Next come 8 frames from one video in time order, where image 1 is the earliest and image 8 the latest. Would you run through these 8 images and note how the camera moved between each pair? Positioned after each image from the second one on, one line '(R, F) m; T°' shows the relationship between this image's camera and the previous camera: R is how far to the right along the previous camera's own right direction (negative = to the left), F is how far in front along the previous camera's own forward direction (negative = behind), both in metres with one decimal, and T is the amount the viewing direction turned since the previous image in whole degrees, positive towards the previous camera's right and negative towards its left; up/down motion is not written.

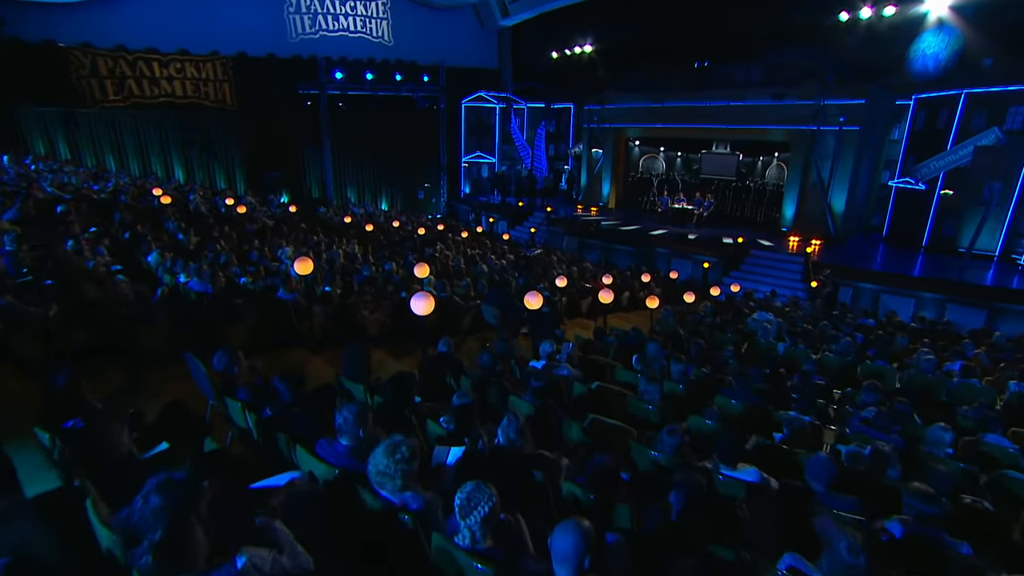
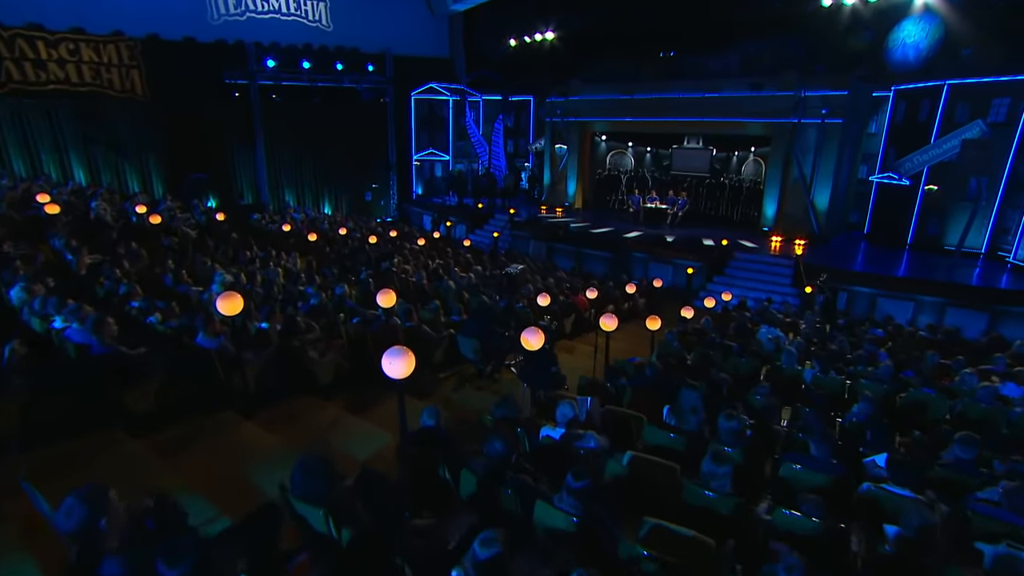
(-0.6, +2.1) m; +5°
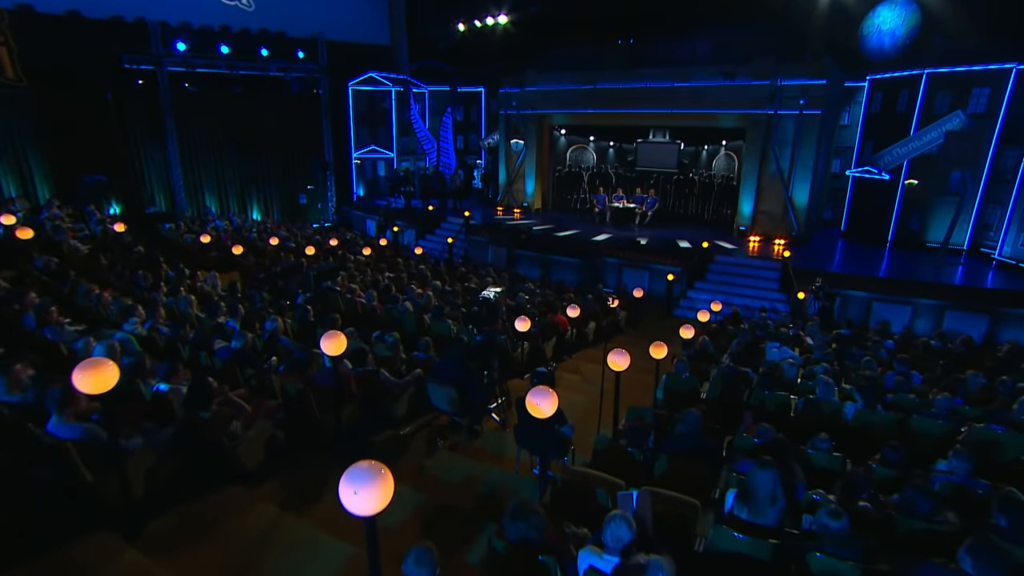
(-0.5, +2.1) m; +5°
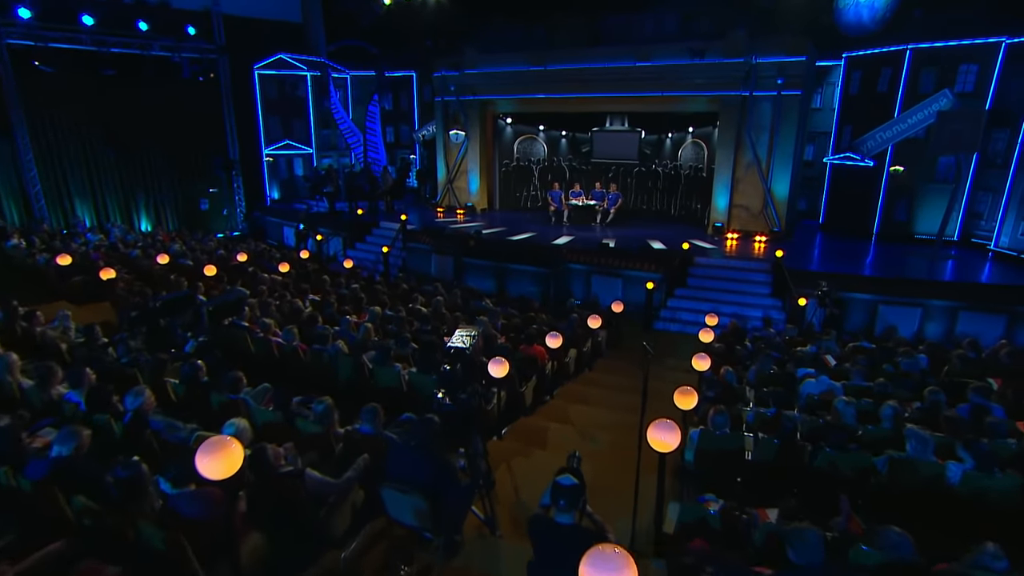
(-0.5, +2.6) m; +6°
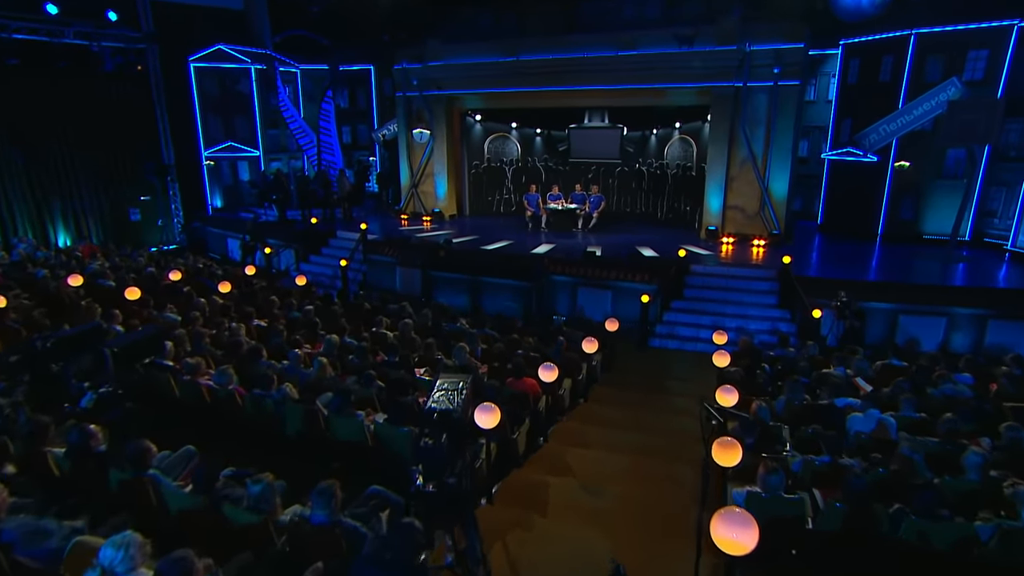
(-0.3, +1.7) m; +3°
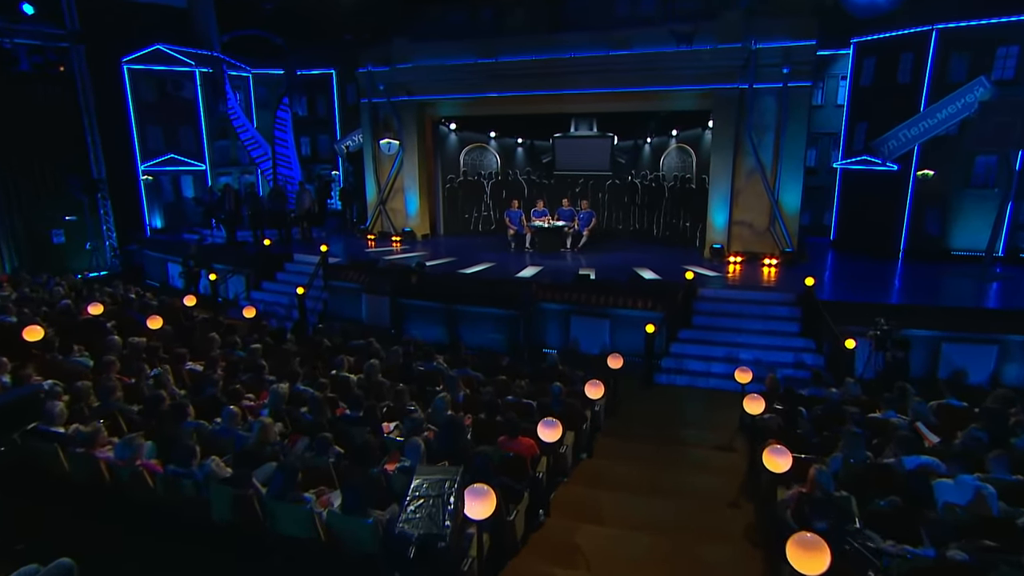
(-0.2, +1.8) m; +3°
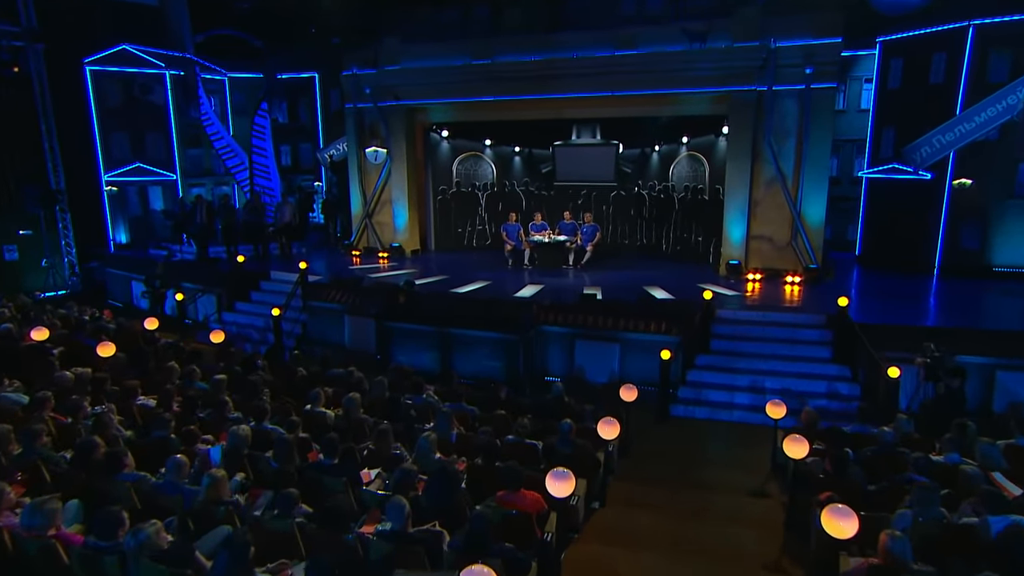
(-0.1, +1.2) m; +1°
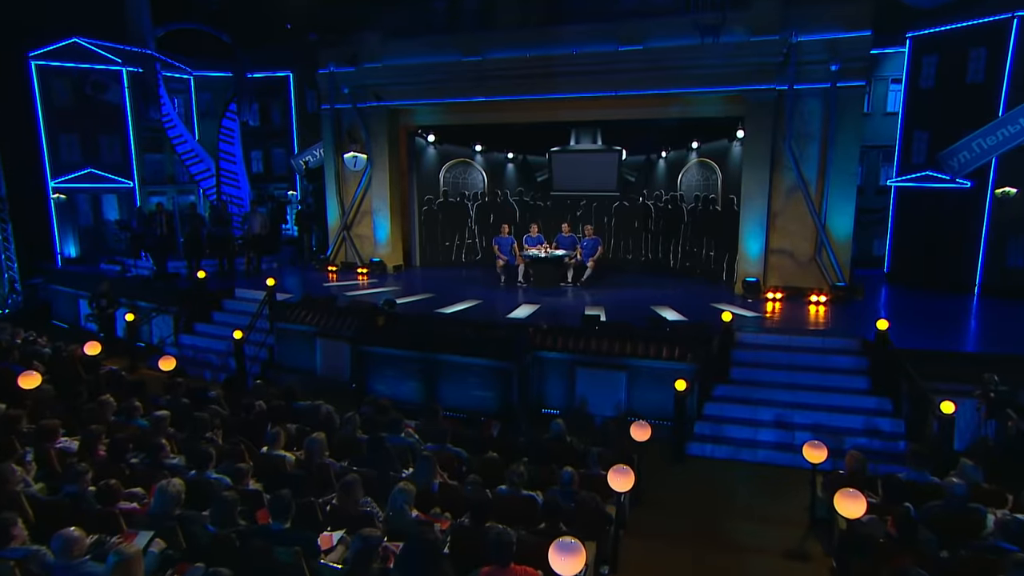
(0.0, +1.3) m; +1°
